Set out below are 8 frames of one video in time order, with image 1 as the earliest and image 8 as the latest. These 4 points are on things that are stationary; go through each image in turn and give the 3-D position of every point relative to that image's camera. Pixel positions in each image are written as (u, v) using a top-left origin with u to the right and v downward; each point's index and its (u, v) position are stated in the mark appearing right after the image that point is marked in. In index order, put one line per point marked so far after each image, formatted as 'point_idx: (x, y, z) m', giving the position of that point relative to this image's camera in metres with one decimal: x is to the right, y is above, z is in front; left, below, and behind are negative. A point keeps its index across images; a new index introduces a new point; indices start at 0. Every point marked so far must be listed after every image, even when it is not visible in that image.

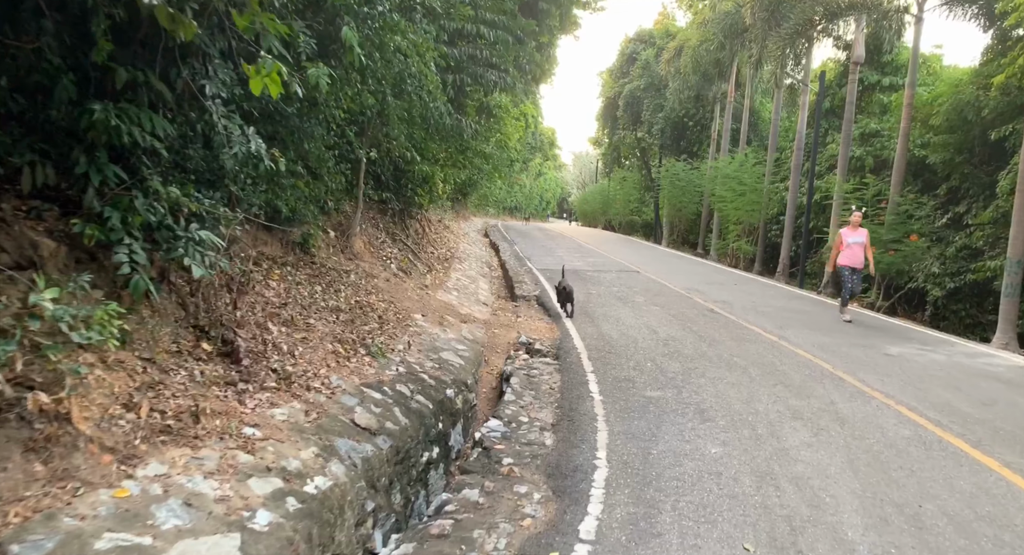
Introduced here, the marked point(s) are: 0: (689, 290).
0: (+3.9, -0.3, +14.5) m
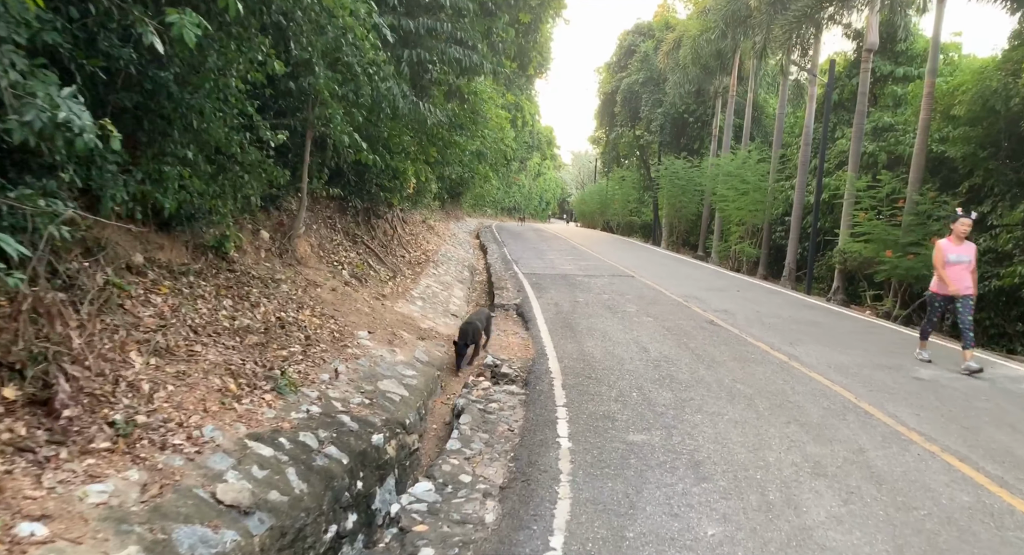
0: (+3.5, -0.4, +13.2) m
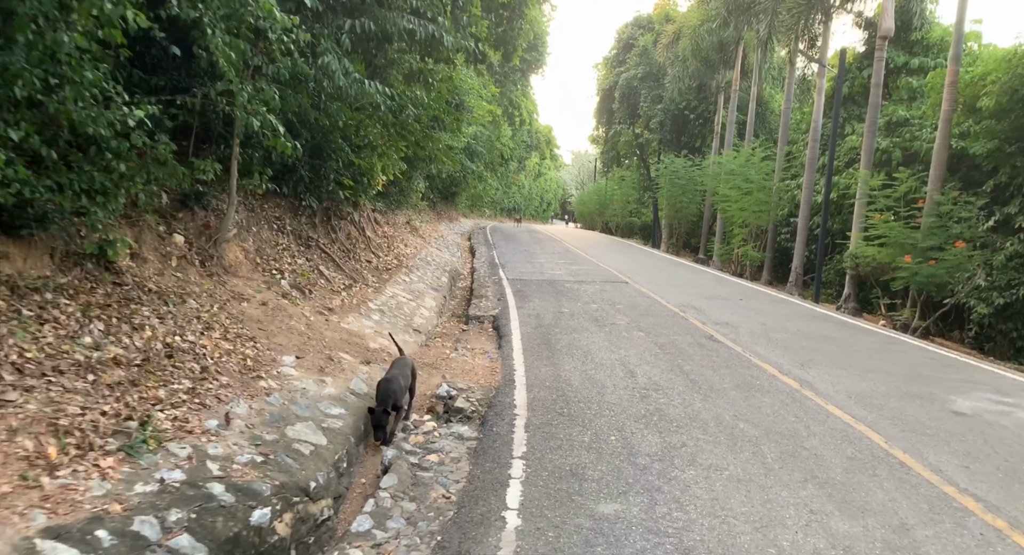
0: (+3.1, -0.6, +12.0) m
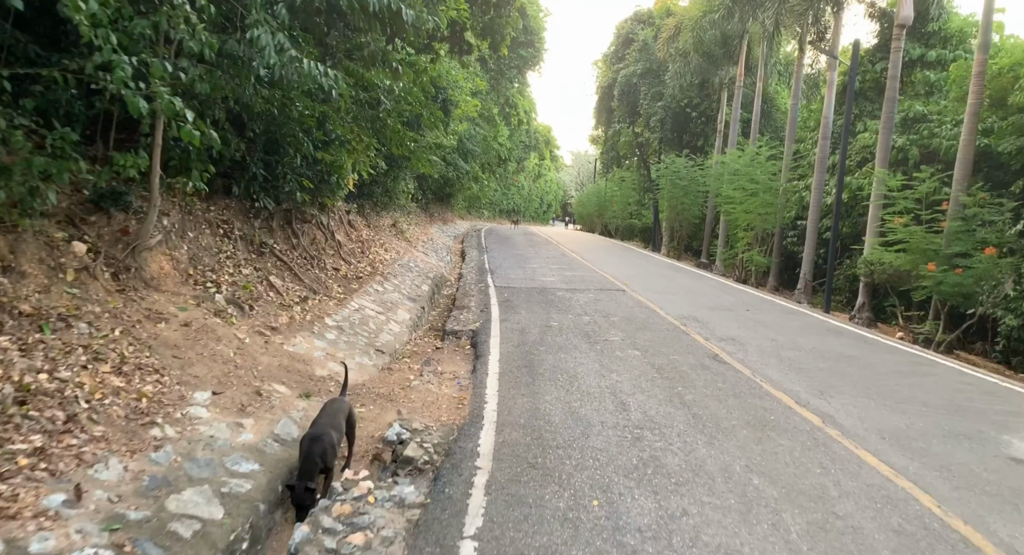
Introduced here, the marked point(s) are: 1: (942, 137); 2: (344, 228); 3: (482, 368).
0: (+2.8, -0.7, +10.9) m
1: (+9.1, +3.0, +13.9) m
2: (-3.1, +0.9, +12.3) m
3: (-0.3, -1.0, +7.4) m
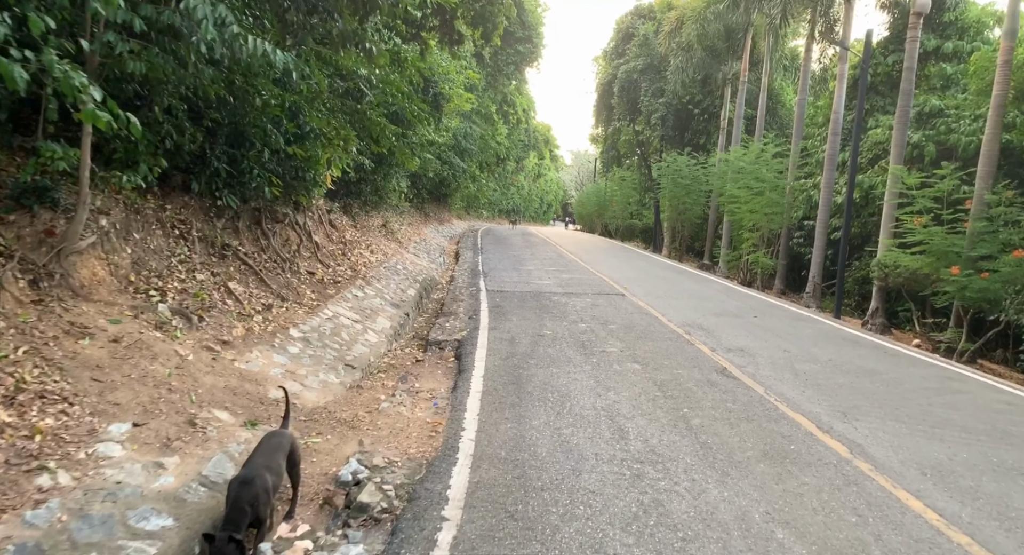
0: (+2.7, -0.8, +10.1) m
1: (+9.0, +2.9, +13.1) m
2: (-3.3, +0.8, +11.5) m
3: (-0.5, -1.1, +6.6) m
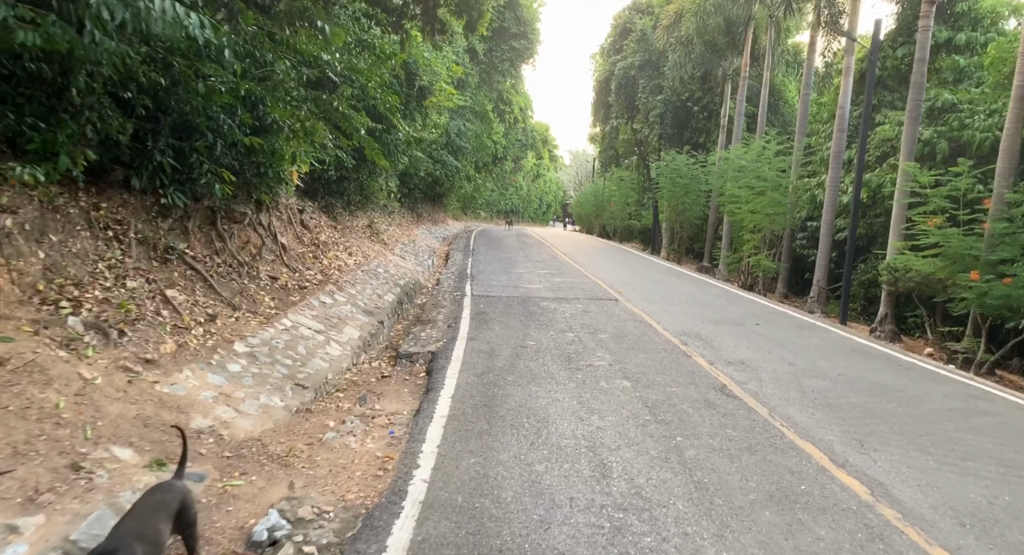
0: (+2.4, -0.9, +9.3) m
1: (+8.7, +2.8, +12.4) m
2: (-3.5, +0.8, +10.7) m
3: (-0.7, -1.2, +5.9) m
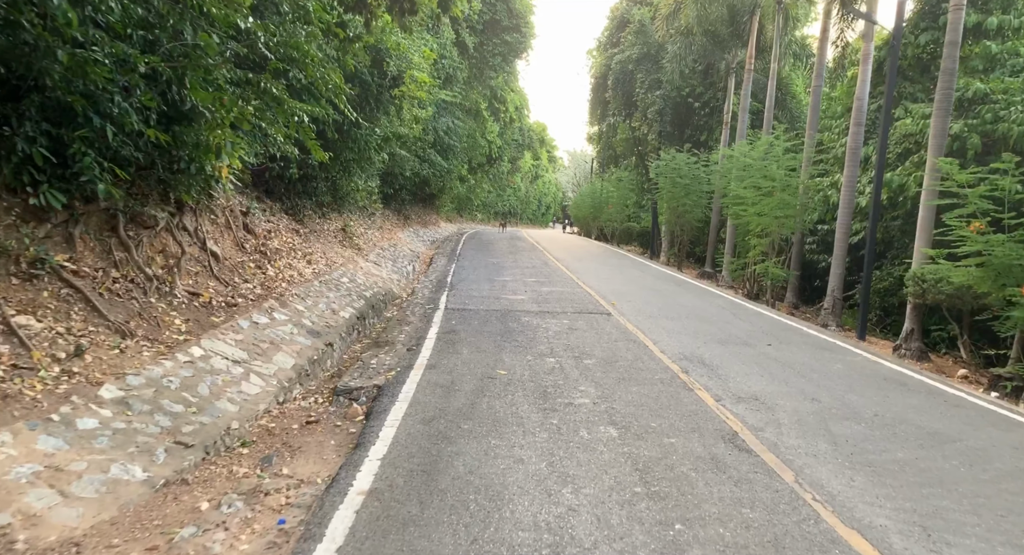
0: (+2.1, -1.0, +7.9) m
1: (+8.3, +2.6, +10.9) m
2: (-3.9, +0.6, +9.3) m
3: (-1.1, -1.3, +4.4) m
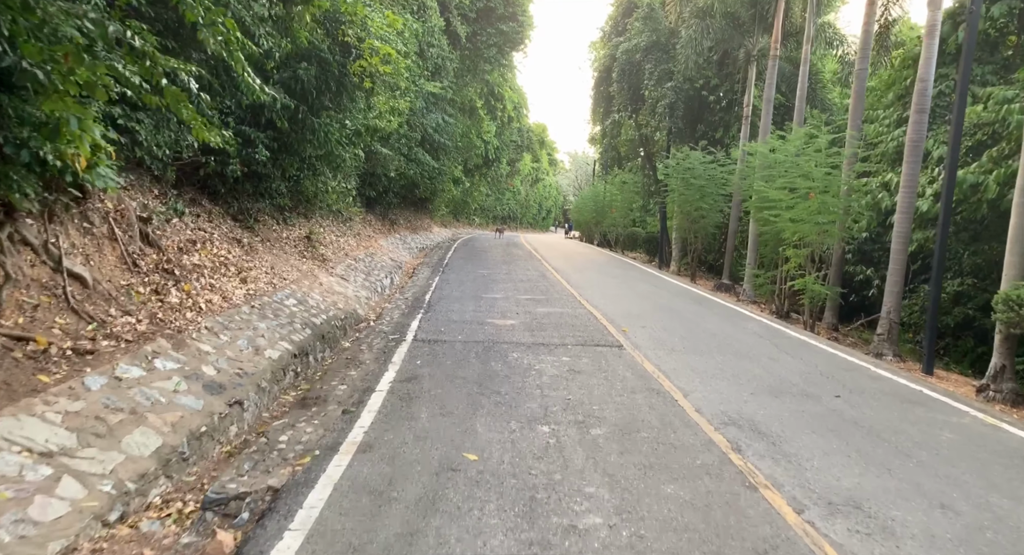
0: (+1.9, -1.3, +5.5) m
1: (+8.2, +2.3, +8.6) m
2: (-4.1, +0.3, +6.9) m
3: (-1.3, -1.6, +2.1) m
